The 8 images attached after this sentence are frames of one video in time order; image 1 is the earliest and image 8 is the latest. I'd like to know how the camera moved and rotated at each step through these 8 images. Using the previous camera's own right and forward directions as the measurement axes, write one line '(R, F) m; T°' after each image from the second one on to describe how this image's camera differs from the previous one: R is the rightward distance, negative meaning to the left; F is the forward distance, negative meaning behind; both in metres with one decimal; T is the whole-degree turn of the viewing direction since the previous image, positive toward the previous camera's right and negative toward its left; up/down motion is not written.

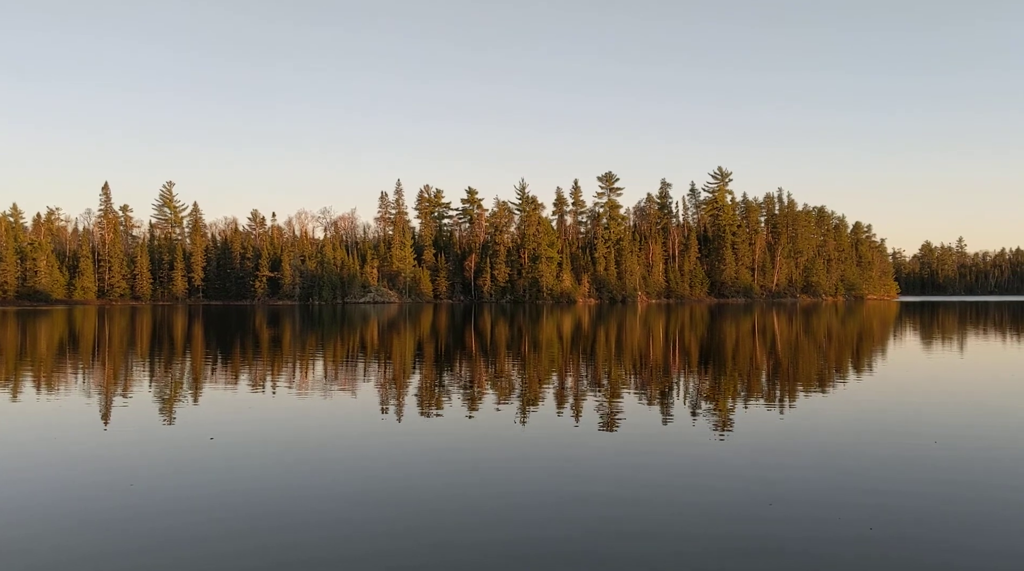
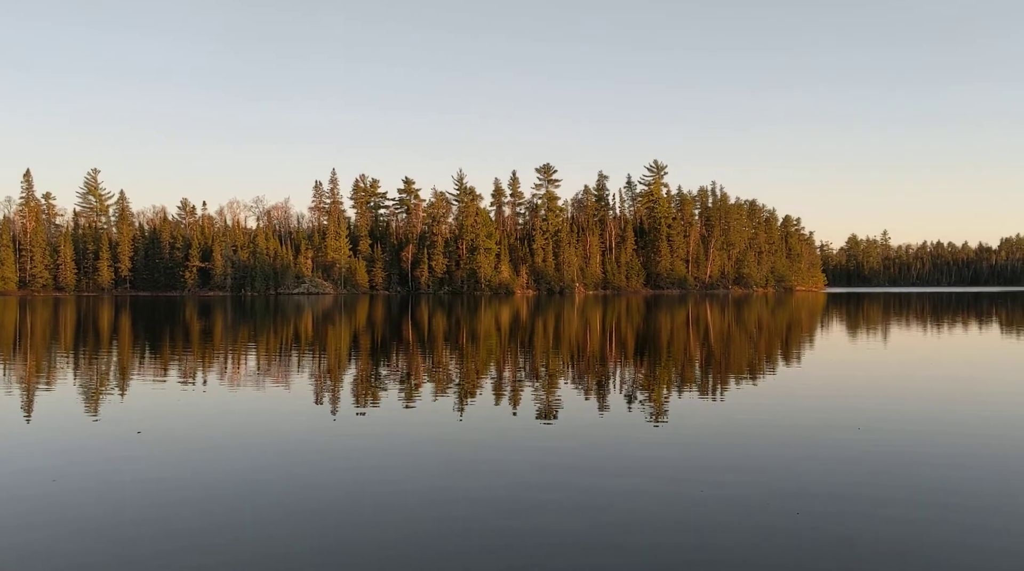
(-0.1, -0.1) m; +4°
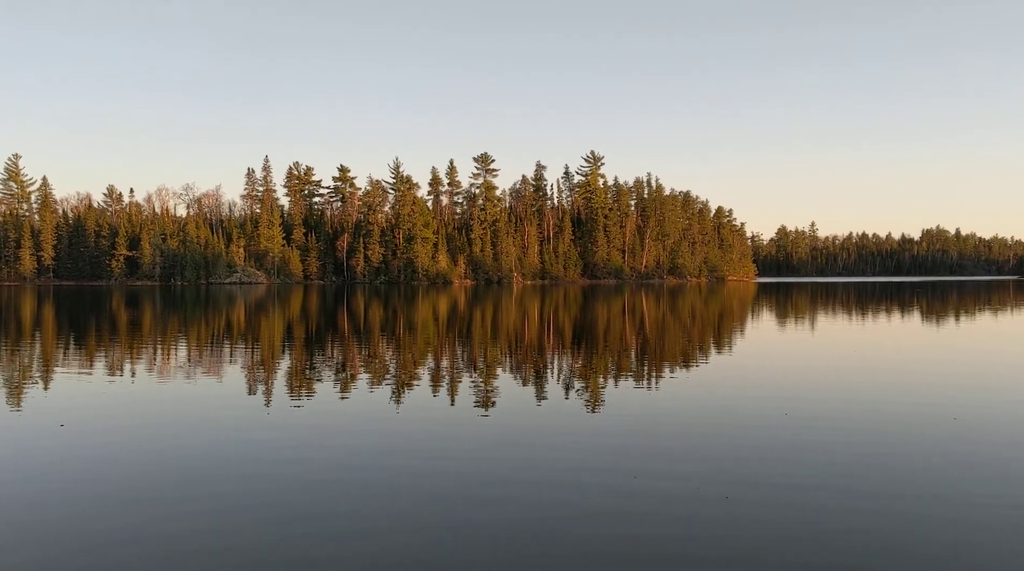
(-0.1, -0.4) m; +4°
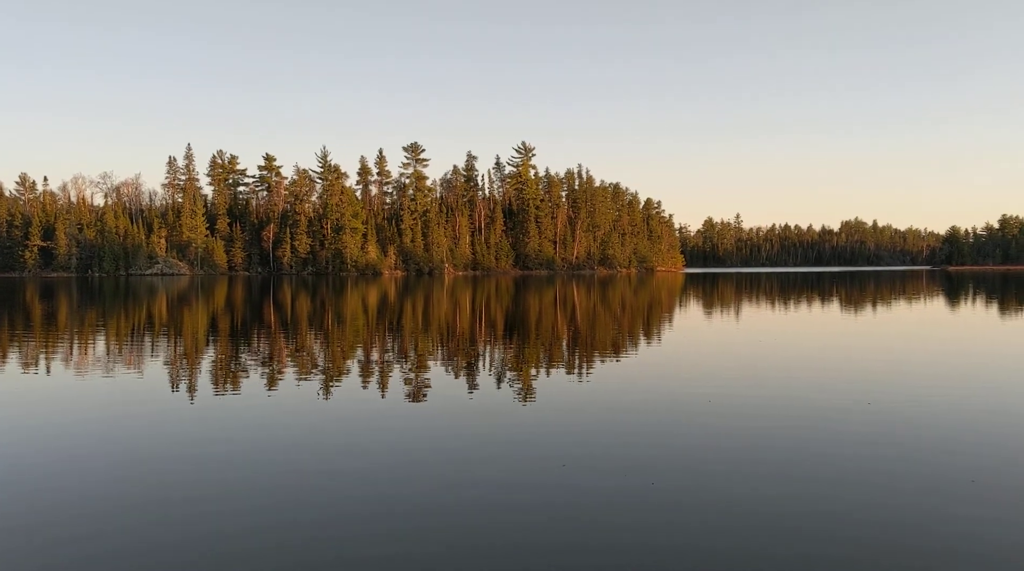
(-0.1, +0.4) m; +5°
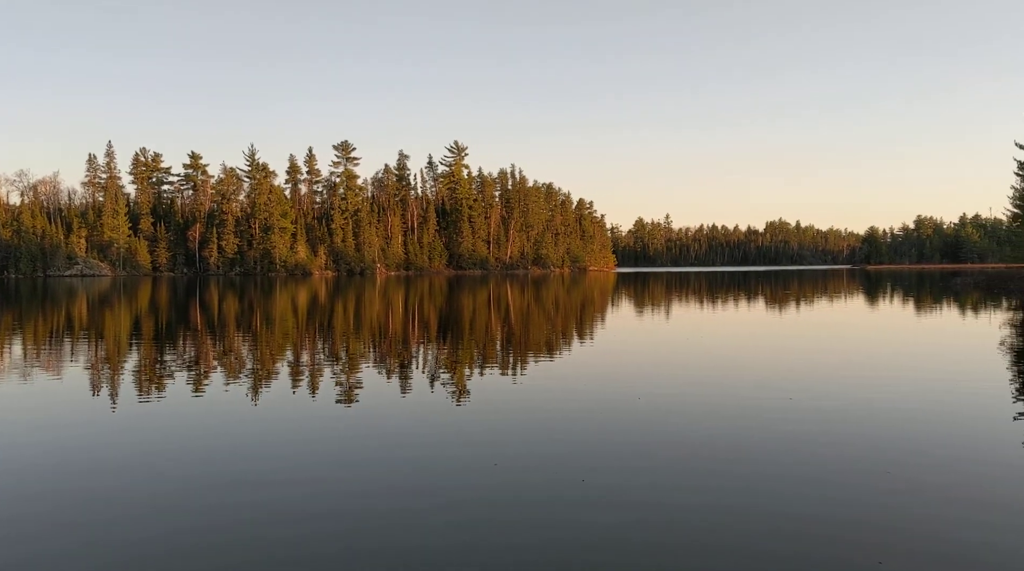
(-0.1, +0.3) m; +4°
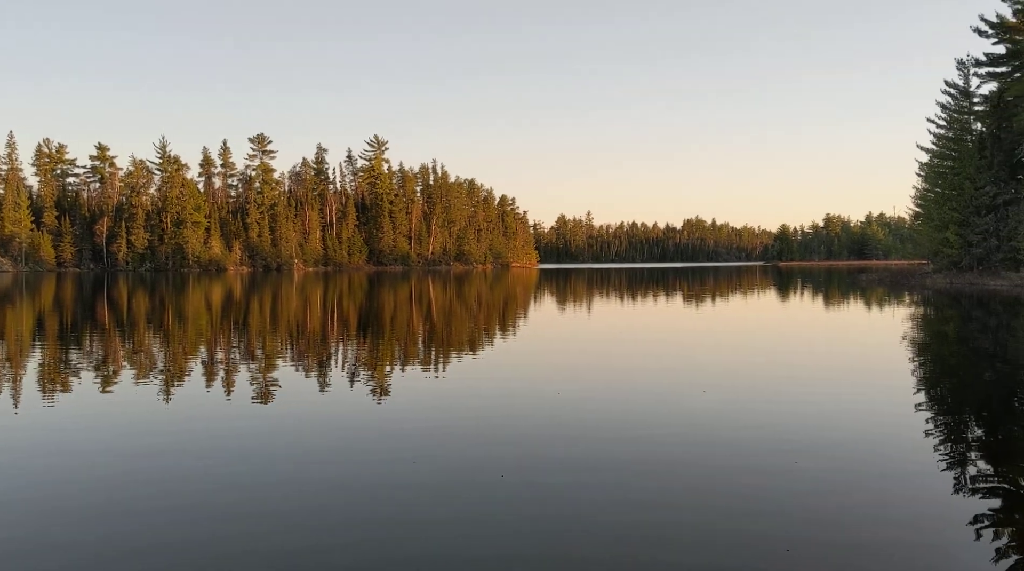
(-0.1, +0.8) m; +5°
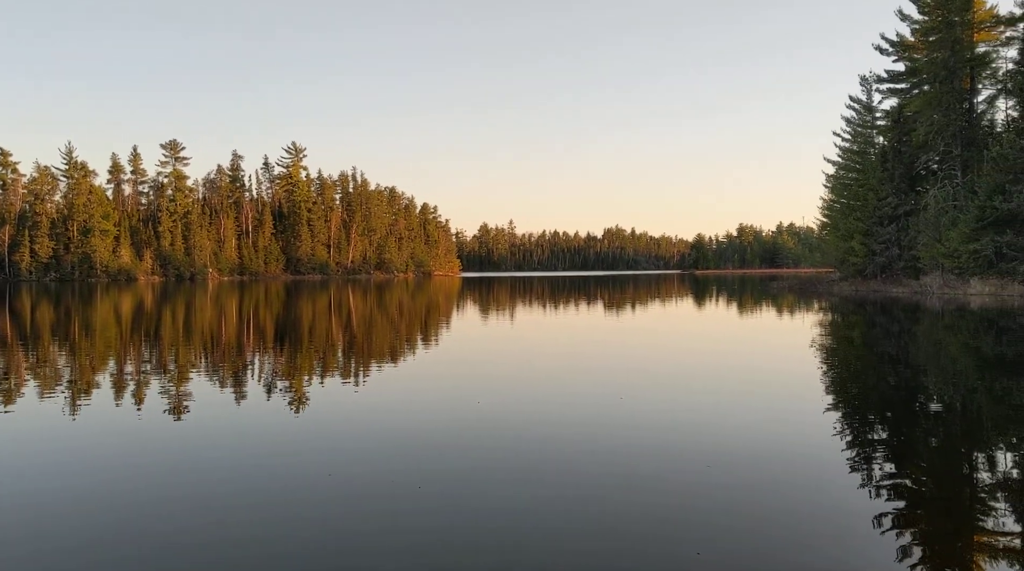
(+0.1, 0.0) m; +5°
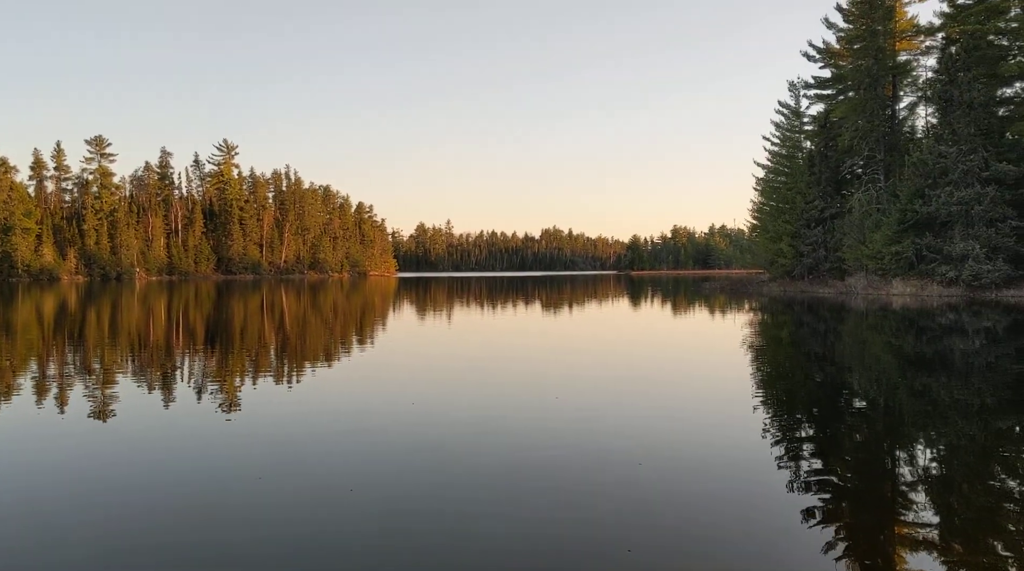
(+0.1, +0.1) m; +4°
